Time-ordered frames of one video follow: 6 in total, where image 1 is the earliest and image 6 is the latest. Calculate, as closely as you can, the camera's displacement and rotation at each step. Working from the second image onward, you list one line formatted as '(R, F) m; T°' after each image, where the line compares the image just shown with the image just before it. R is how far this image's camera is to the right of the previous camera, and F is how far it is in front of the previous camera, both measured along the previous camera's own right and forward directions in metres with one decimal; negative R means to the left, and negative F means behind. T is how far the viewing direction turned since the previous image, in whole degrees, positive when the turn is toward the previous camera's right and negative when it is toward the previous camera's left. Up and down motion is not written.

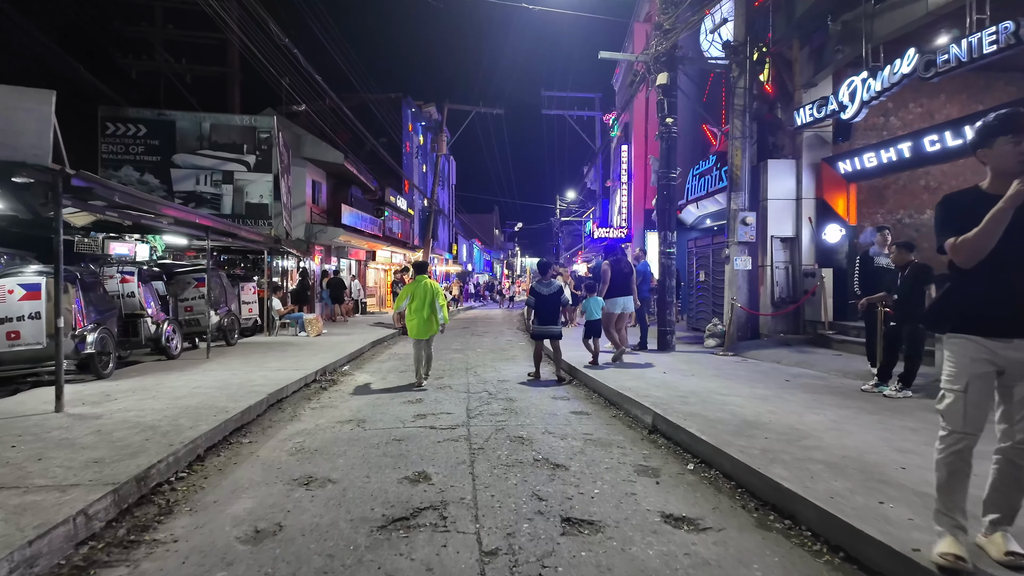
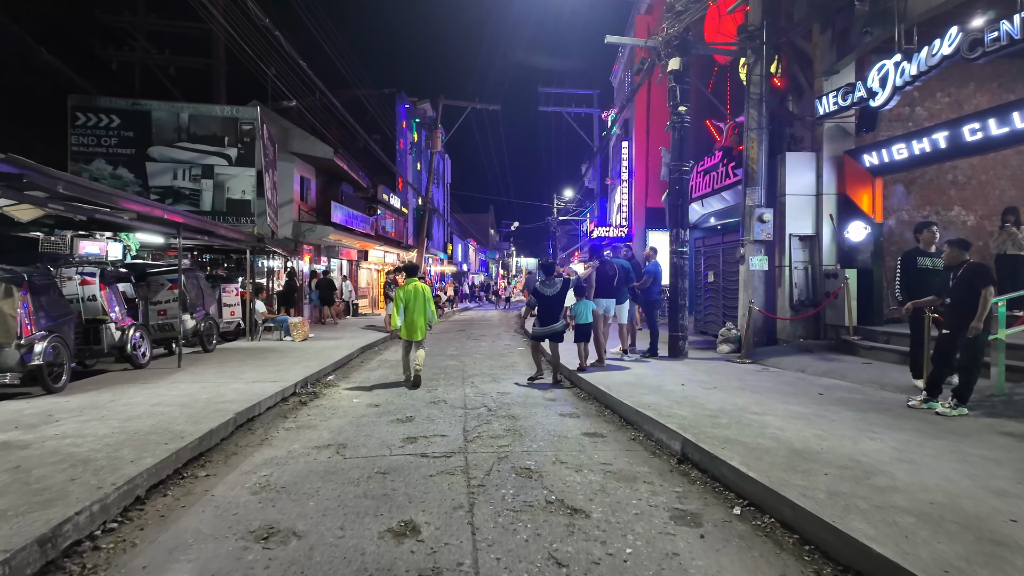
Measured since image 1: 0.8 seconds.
(-0.1, +0.7) m; 0°
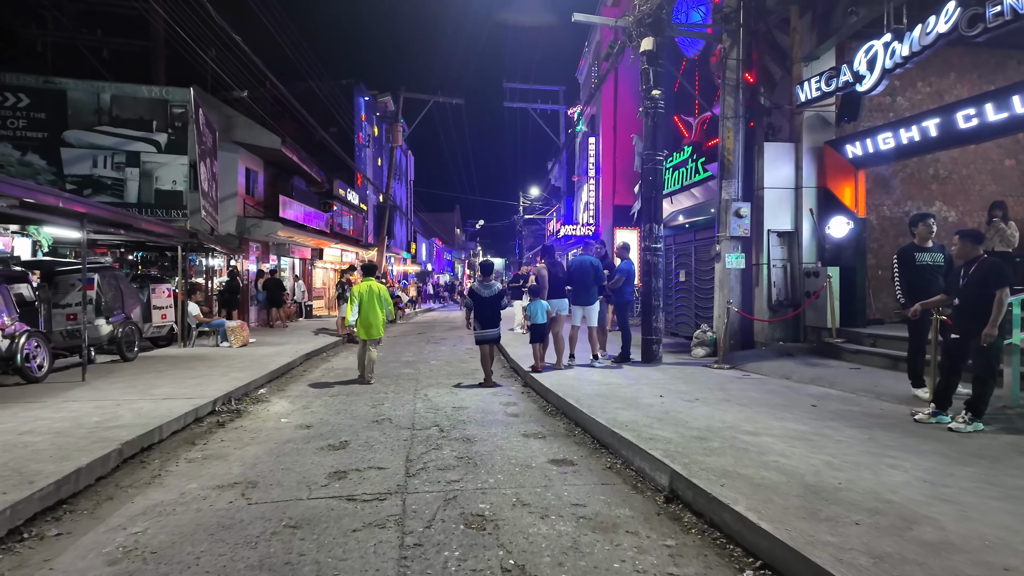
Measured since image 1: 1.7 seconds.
(+0.1, +0.8) m; +3°
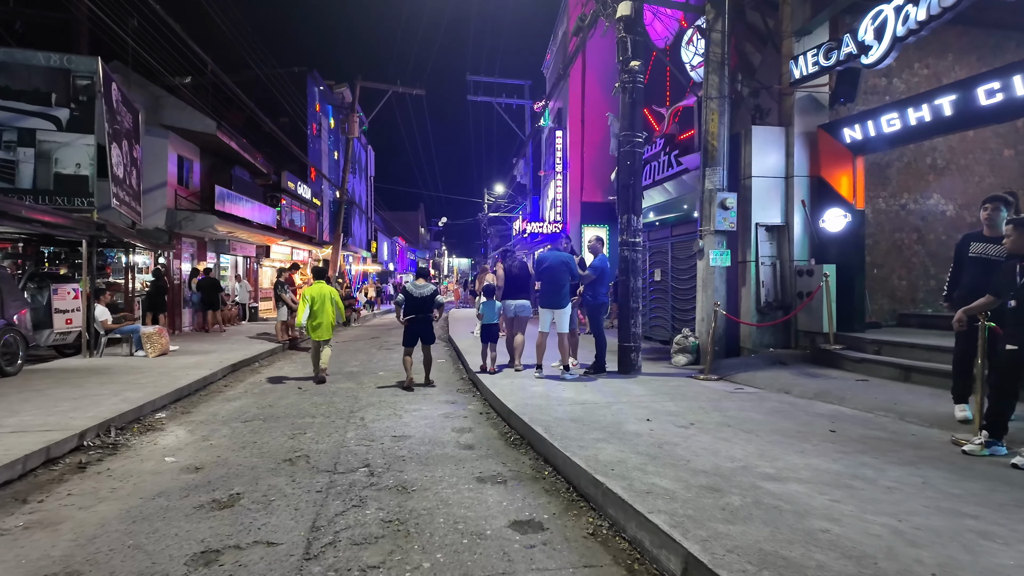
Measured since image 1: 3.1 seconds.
(+0.1, +1.1) m; +3°
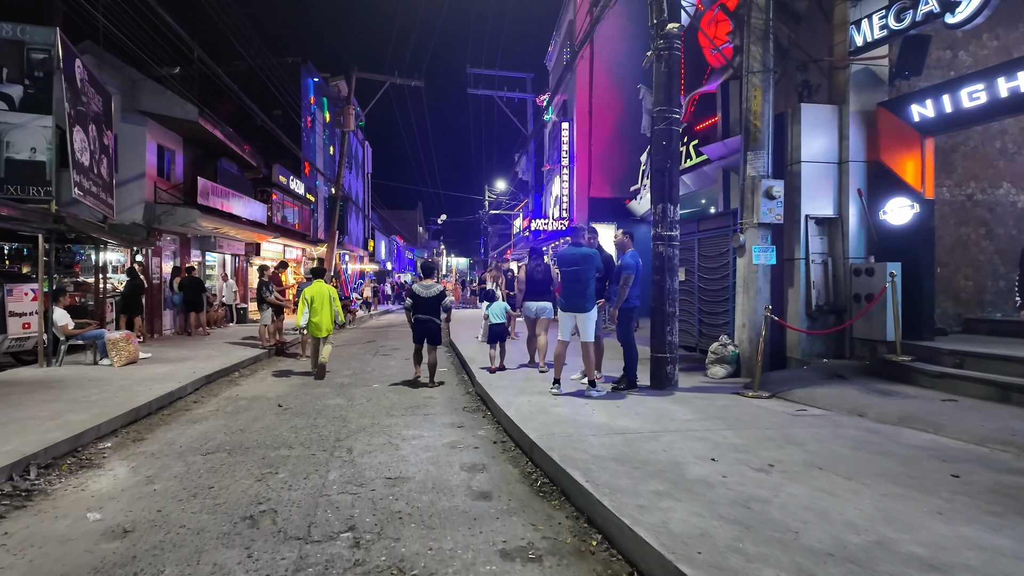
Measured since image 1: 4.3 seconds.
(-0.2, +1.0) m; 0°
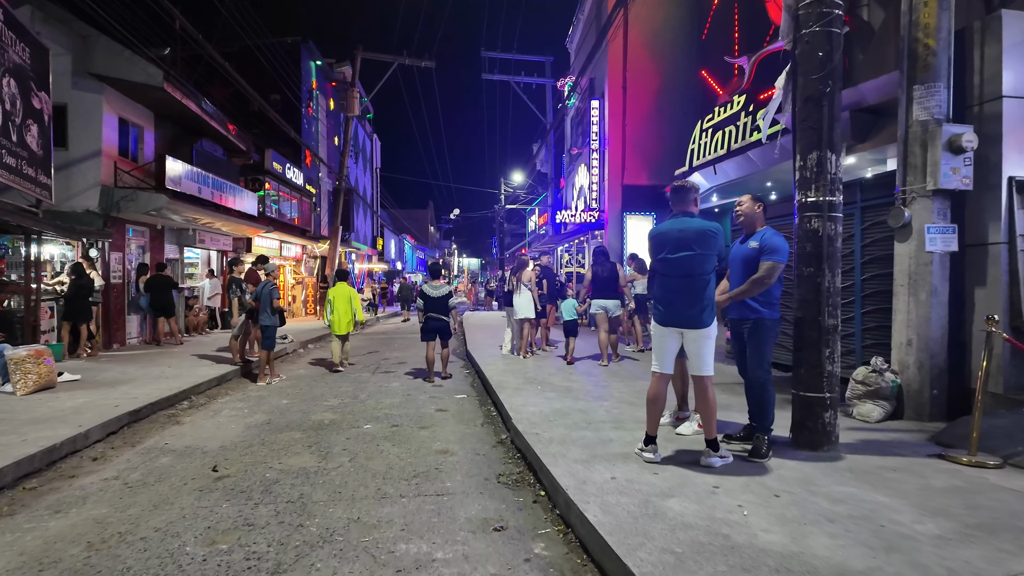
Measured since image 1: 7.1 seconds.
(-0.4, +2.3) m; -1°
